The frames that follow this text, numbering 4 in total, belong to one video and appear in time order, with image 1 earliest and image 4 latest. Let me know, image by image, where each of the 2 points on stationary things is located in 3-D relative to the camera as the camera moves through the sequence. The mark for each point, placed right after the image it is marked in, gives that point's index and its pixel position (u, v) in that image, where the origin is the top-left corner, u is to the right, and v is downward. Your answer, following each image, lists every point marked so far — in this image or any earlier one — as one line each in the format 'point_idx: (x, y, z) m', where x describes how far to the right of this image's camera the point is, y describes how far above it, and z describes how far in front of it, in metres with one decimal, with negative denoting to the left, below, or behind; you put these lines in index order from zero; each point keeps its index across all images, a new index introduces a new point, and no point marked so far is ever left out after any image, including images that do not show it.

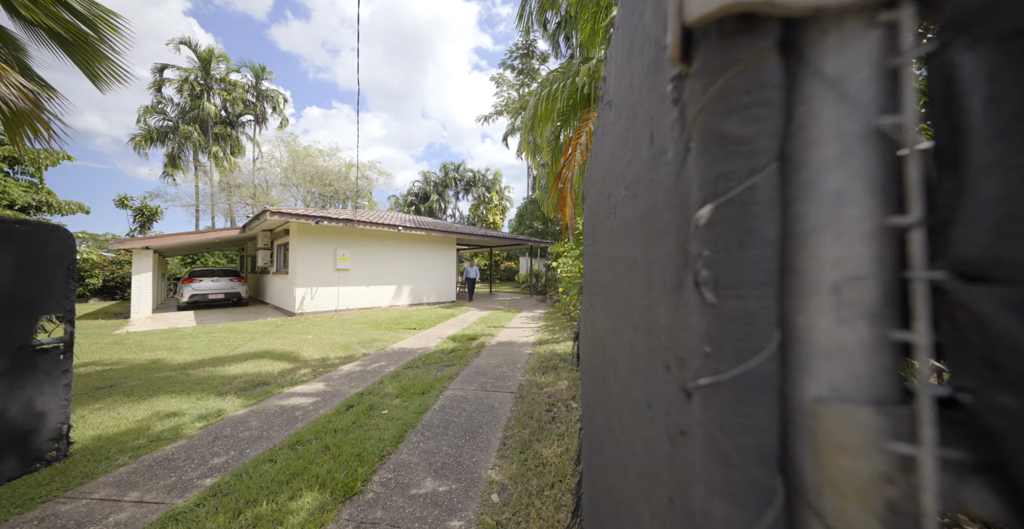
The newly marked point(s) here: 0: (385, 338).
0: (-2.3, -1.4, +6.4) m
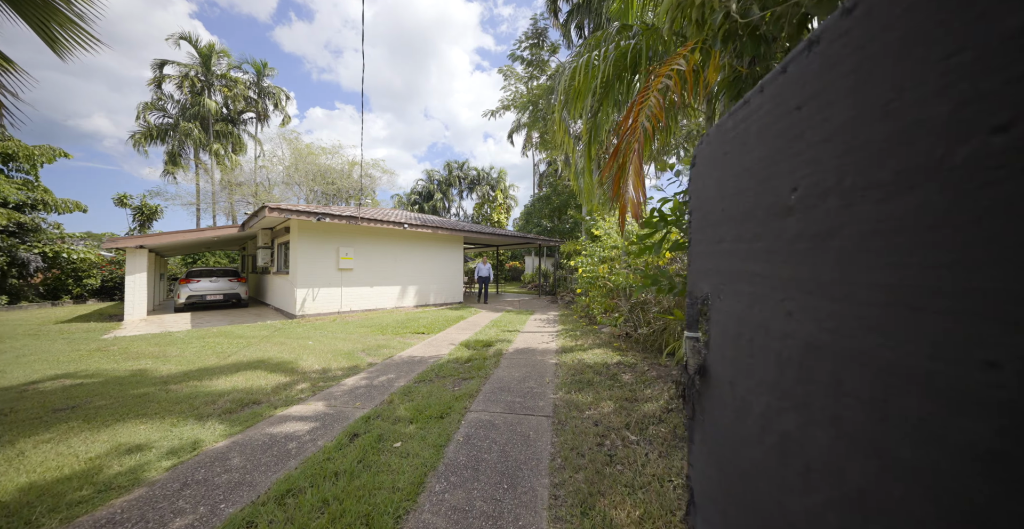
0: (-2.0, -1.4, +5.9) m
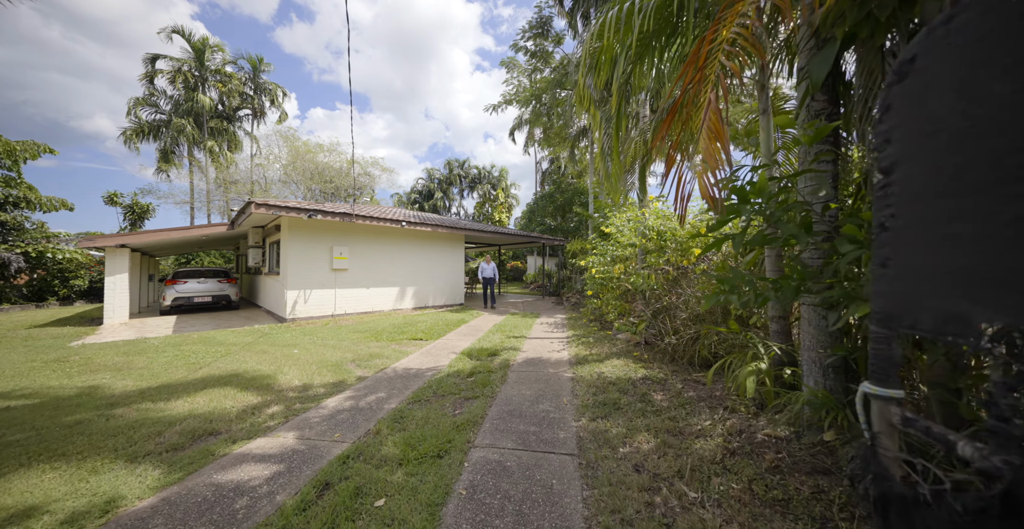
0: (-1.9, -1.4, +5.3) m
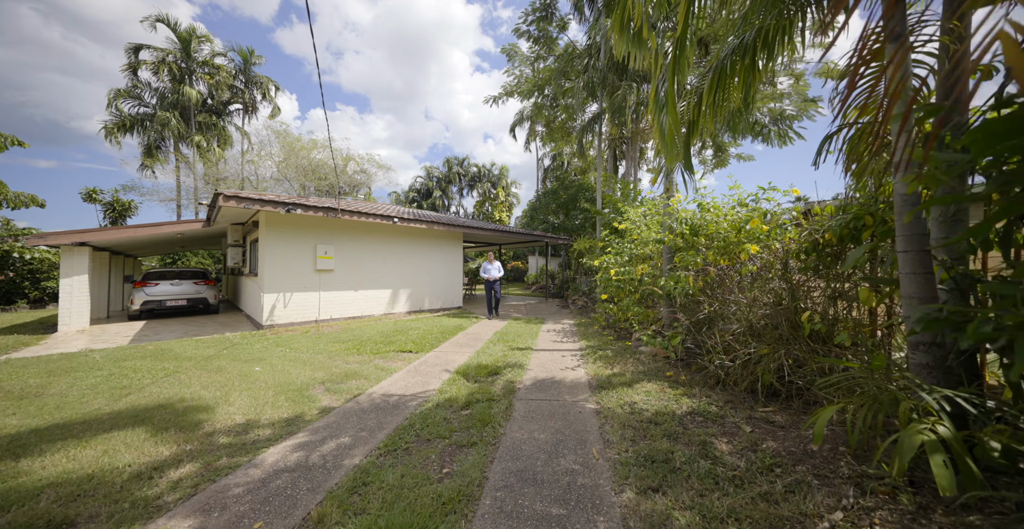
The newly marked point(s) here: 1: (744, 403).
0: (-1.9, -1.4, +4.4) m
1: (+2.0, -1.2, +2.9) m
